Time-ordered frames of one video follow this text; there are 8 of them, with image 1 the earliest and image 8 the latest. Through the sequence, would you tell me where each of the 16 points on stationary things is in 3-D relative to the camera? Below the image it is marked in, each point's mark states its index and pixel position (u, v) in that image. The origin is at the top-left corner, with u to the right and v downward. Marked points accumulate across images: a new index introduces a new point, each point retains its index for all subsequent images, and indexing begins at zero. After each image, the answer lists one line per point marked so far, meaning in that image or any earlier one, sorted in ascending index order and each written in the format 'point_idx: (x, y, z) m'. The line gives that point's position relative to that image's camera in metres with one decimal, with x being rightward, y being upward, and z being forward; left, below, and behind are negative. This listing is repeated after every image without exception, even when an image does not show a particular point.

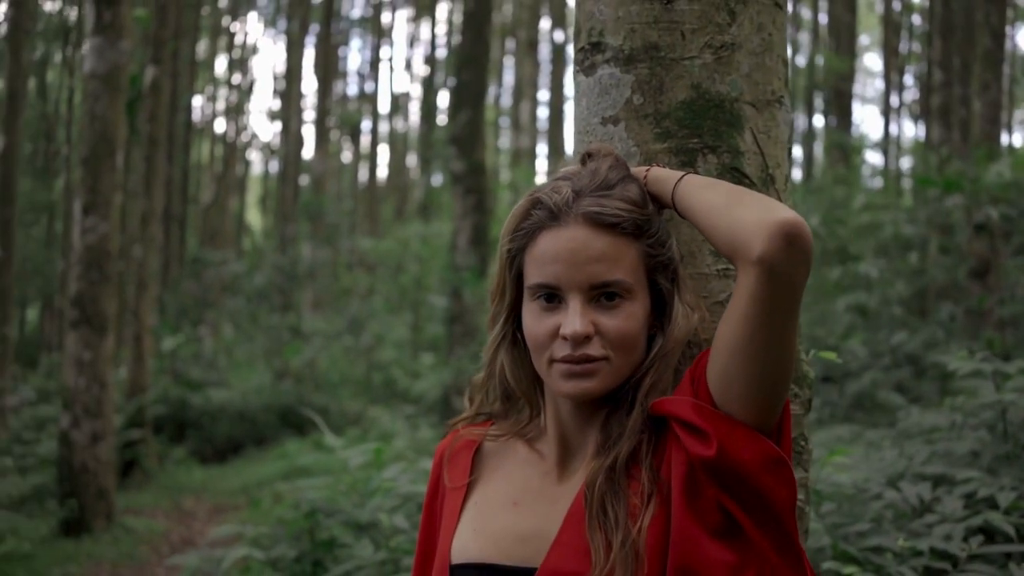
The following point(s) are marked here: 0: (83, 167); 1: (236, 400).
0: (-3.1, +0.9, +7.3) m
1: (-3.0, -1.2, +11.1) m
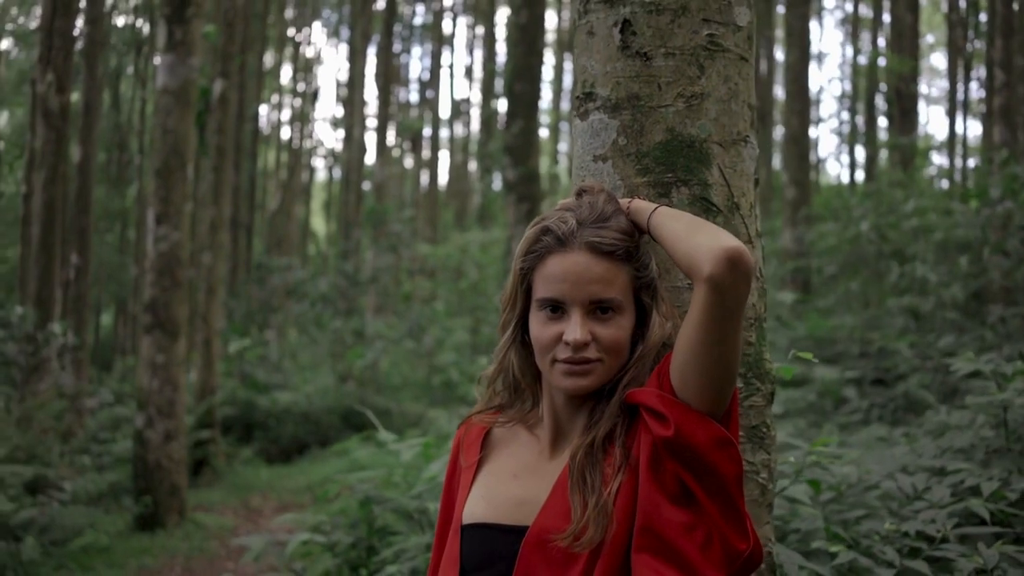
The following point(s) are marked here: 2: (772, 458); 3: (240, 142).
0: (-2.7, +0.9, +7.7) m
1: (-2.4, -1.3, +11.6) m
2: (+0.4, -0.3, +1.6) m
3: (-4.6, +2.5, +17.5) m
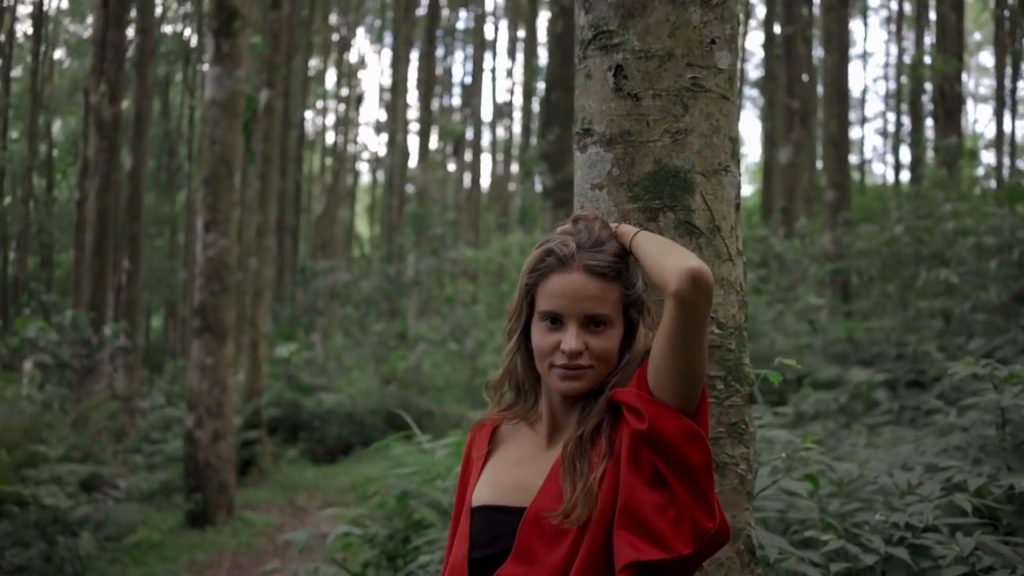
0: (-2.4, +0.8, +8.1) m
1: (-1.9, -1.4, +11.9) m
2: (+0.4, -0.3, +1.8) m
3: (-3.9, +2.5, +17.9) m
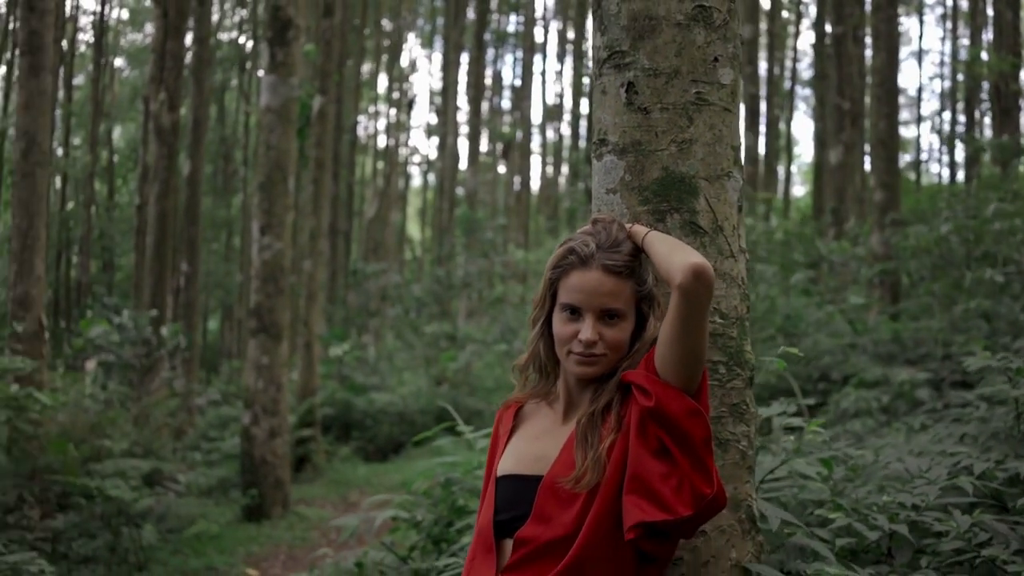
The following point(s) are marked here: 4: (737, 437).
0: (-2.1, +0.8, +8.4) m
1: (-1.4, -1.4, +12.2) m
2: (+0.5, -0.3, +2.0) m
3: (-3.1, +2.4, +18.3) m
4: (+0.4, -0.3, +1.9) m
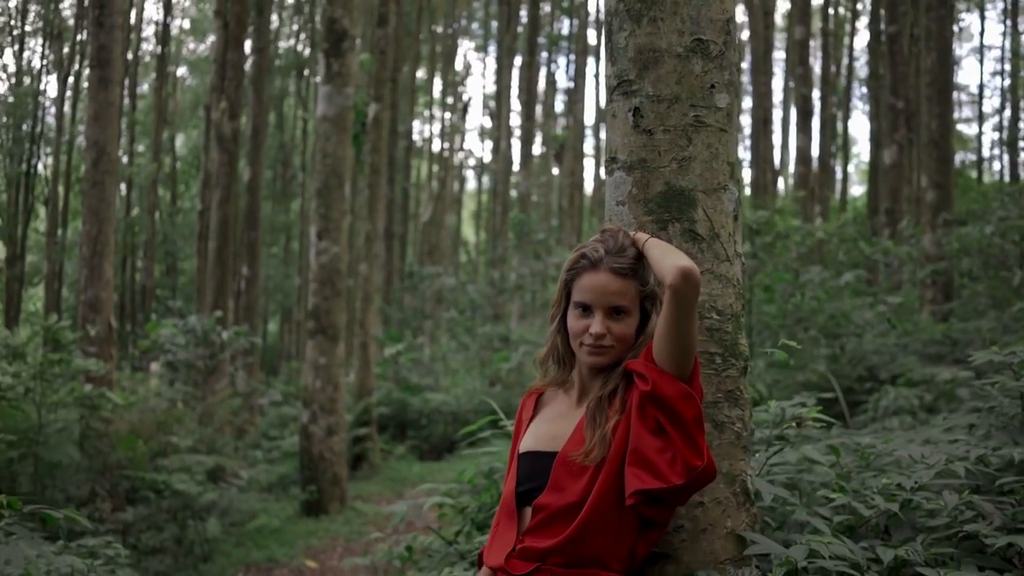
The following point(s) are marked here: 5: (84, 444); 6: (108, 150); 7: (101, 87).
0: (-1.7, +0.8, +8.8) m
1: (-0.8, -1.4, +12.5) m
2: (+0.5, -0.3, +2.2) m
3: (-2.1, +2.4, +18.8) m
4: (+0.5, -0.3, +2.2) m
5: (-2.9, -1.1, +6.9) m
6: (-3.5, +1.2, +8.8) m
7: (-3.5, +1.7, +8.7) m
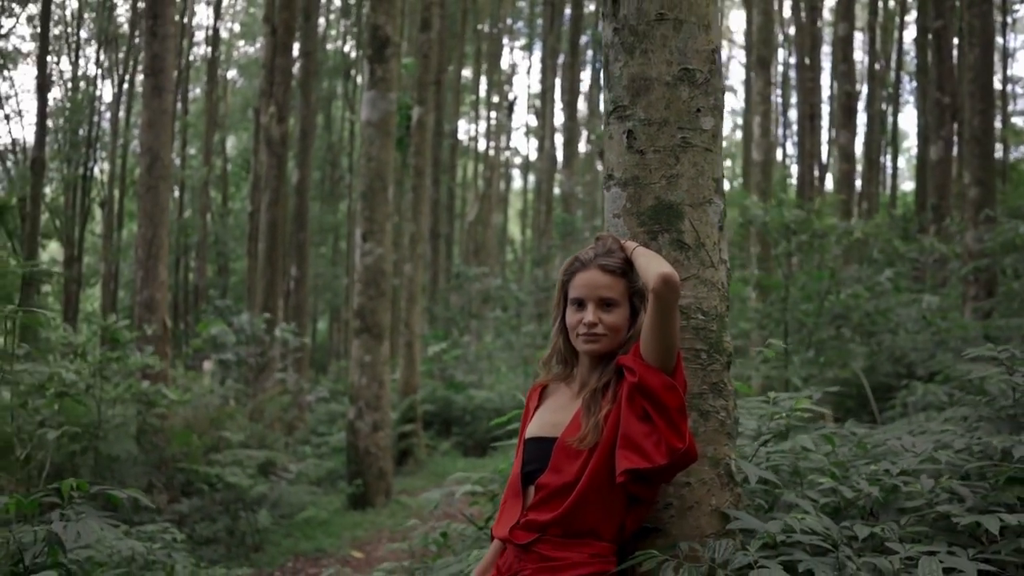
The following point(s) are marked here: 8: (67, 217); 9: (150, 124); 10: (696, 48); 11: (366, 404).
0: (-1.3, +0.8, +9.1) m
1: (-0.3, -1.4, +12.8) m
2: (+0.5, -0.3, +2.5) m
3: (-1.4, +2.4, +19.1) m
4: (+0.5, -0.3, +2.5) m
5: (-2.6, -1.1, +7.3) m
6: (-3.2, +1.2, +9.2) m
7: (-3.2, +1.7, +9.2) m
8: (-7.7, +1.2, +17.8) m
9: (-3.3, +1.5, +9.2) m
10: (+0.4, +0.6, +2.5) m
11: (-1.3, -1.0, +9.2) m
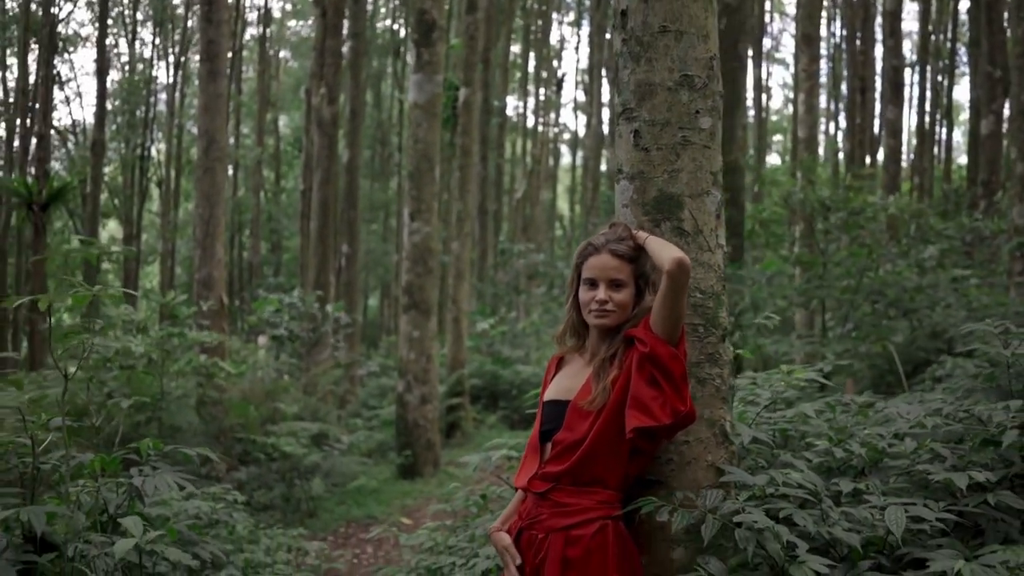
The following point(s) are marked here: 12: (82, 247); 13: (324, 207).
0: (-1.0, +1.0, +9.5) m
1: (+0.3, -1.1, +13.2) m
2: (+0.6, -0.2, +2.8) m
3: (-0.5, +2.8, +19.4) m
4: (+0.5, -0.2, +2.8) m
5: (-2.3, -0.9, +7.8) m
6: (-2.8, +1.4, +9.7) m
7: (-2.8, +1.9, +9.6) m
8: (-6.9, +1.6, +18.4) m
9: (-2.9, +1.7, +9.7) m
10: (+0.5, +0.6, +2.8) m
11: (-0.9, -0.8, +9.7) m
12: (-2.8, +0.3, +6.5) m
13: (-2.4, +1.0, +12.9) m
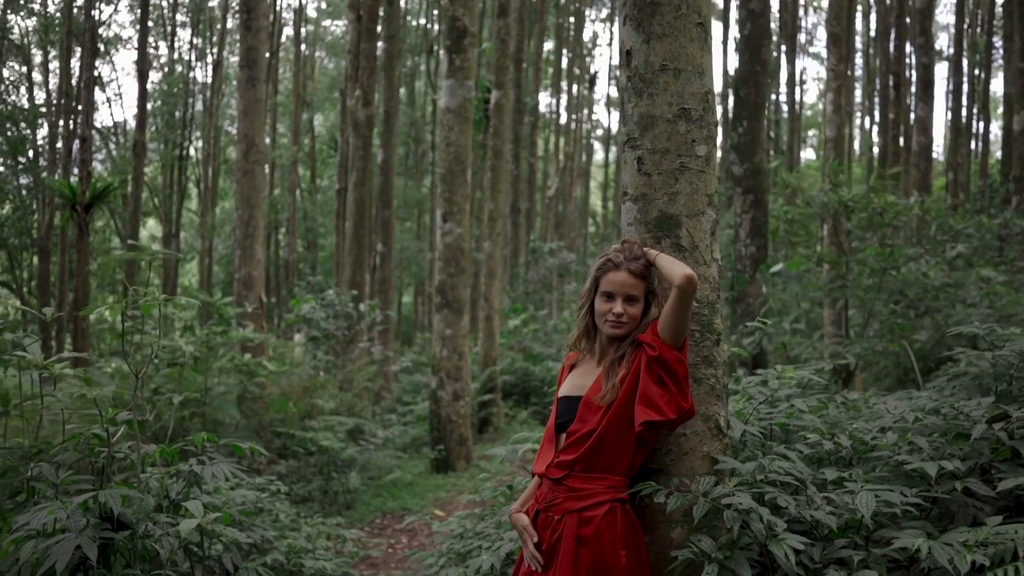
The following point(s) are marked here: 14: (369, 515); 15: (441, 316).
0: (-0.7, +1.0, +9.9) m
1: (+0.7, -1.1, +13.5) m
2: (+0.6, -0.3, +3.1) m
3: (+0.1, +2.9, +19.8) m
4: (+0.6, -0.3, +3.1) m
5: (-2.1, -0.9, +8.2) m
6: (-2.5, +1.4, +10.1) m
7: (-2.5, +1.9, +10.1) m
8: (-6.4, +1.6, +19.0) m
9: (-2.6, +1.7, +10.1) m
10: (+0.6, +0.6, +3.1) m
11: (-0.7, -0.8, +10.0) m
12: (-2.6, +0.3, +7.0) m
13: (-2.0, +1.0, +13.3) m
14: (-1.2, -1.8, +8.4) m
15: (-0.7, -0.3, +9.9) m
